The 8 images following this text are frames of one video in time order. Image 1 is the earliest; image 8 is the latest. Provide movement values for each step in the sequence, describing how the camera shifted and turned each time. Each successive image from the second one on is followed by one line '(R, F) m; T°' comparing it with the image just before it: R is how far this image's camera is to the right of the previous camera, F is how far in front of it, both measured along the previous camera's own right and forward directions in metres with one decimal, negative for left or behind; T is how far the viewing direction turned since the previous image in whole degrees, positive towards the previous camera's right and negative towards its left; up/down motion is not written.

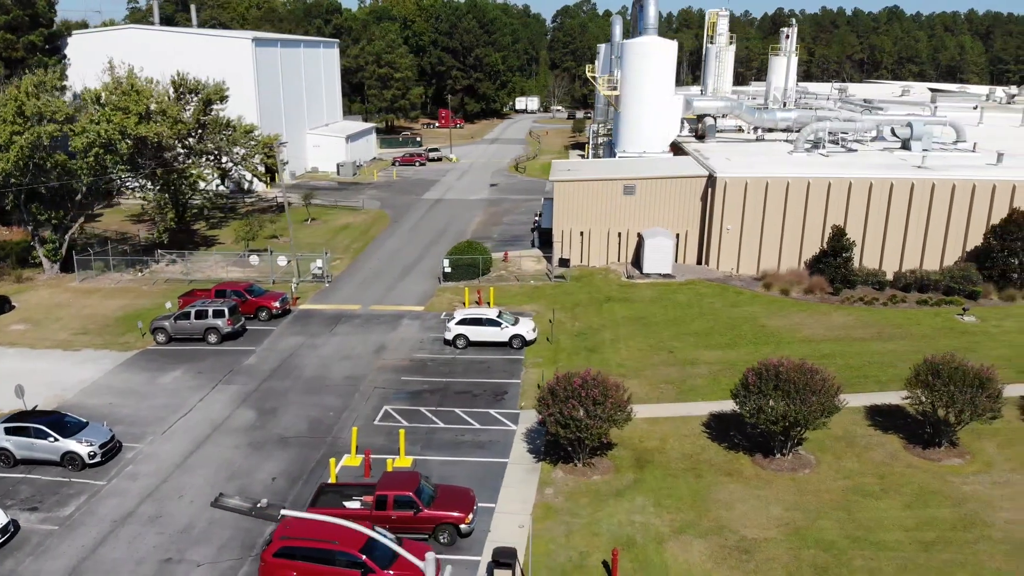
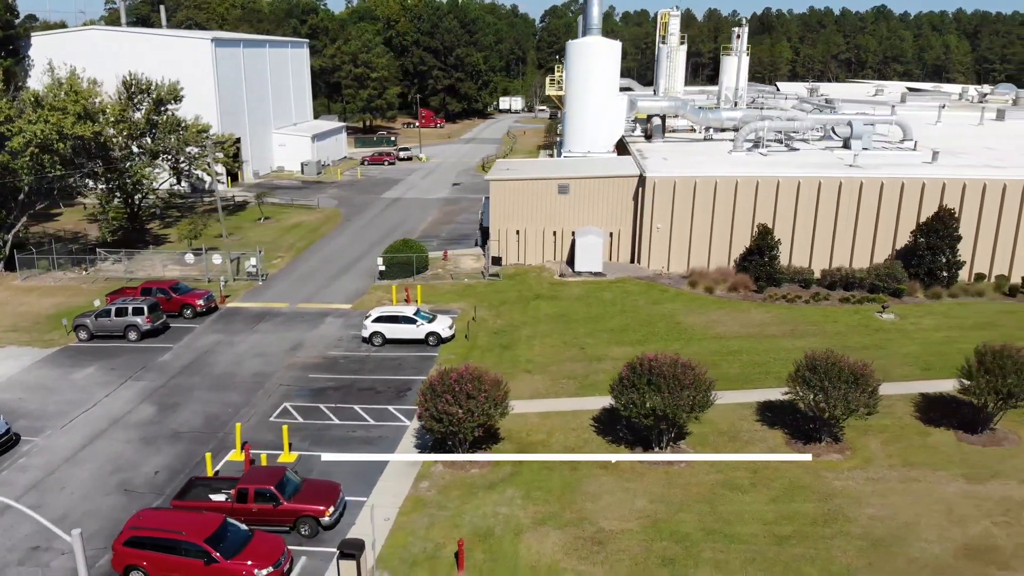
(+2.9, -0.2) m; 0°
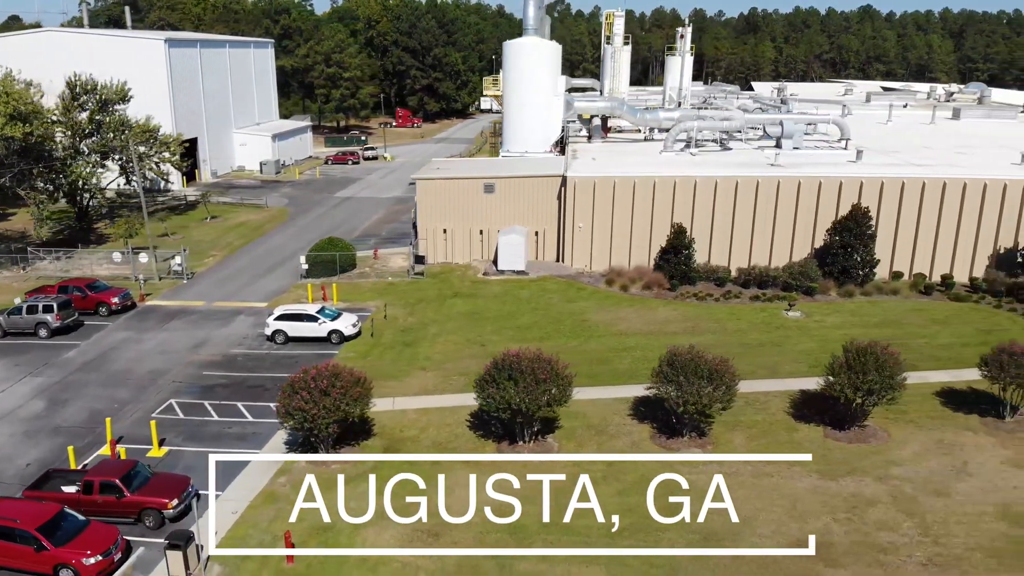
(+3.4, -0.2) m; -1°
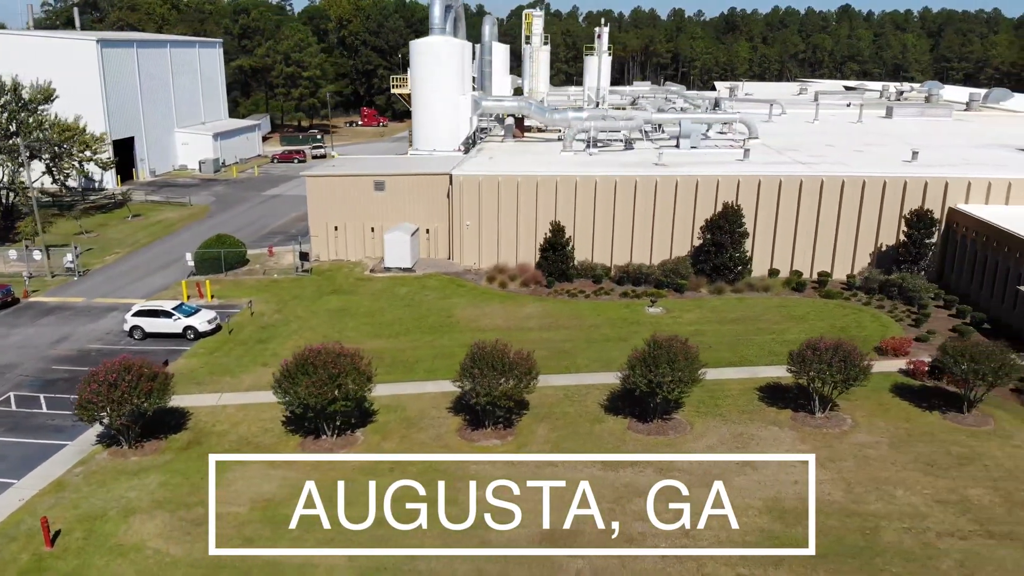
(+5.1, -0.2) m; -1°
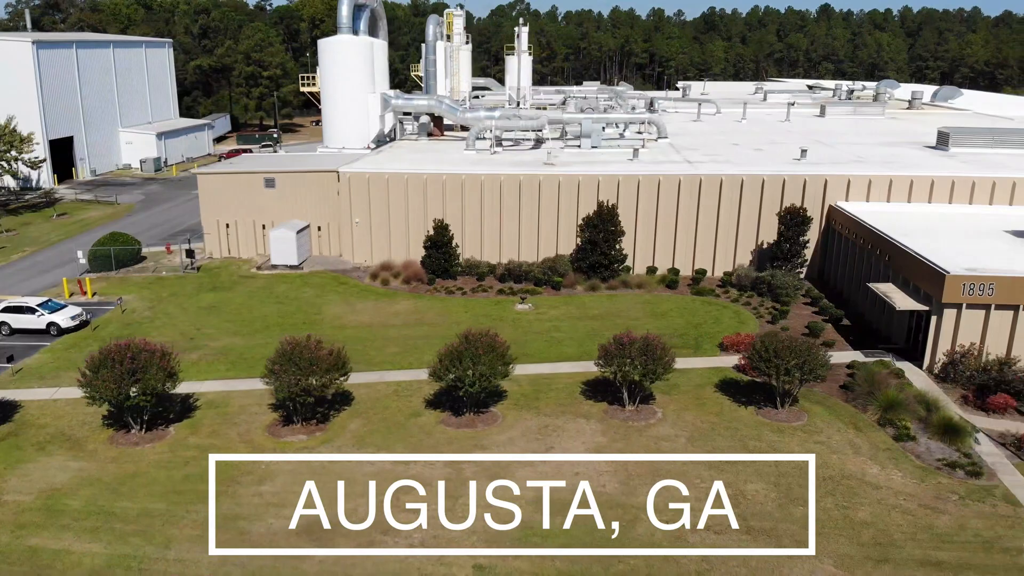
(+5.1, -0.1) m; -1°
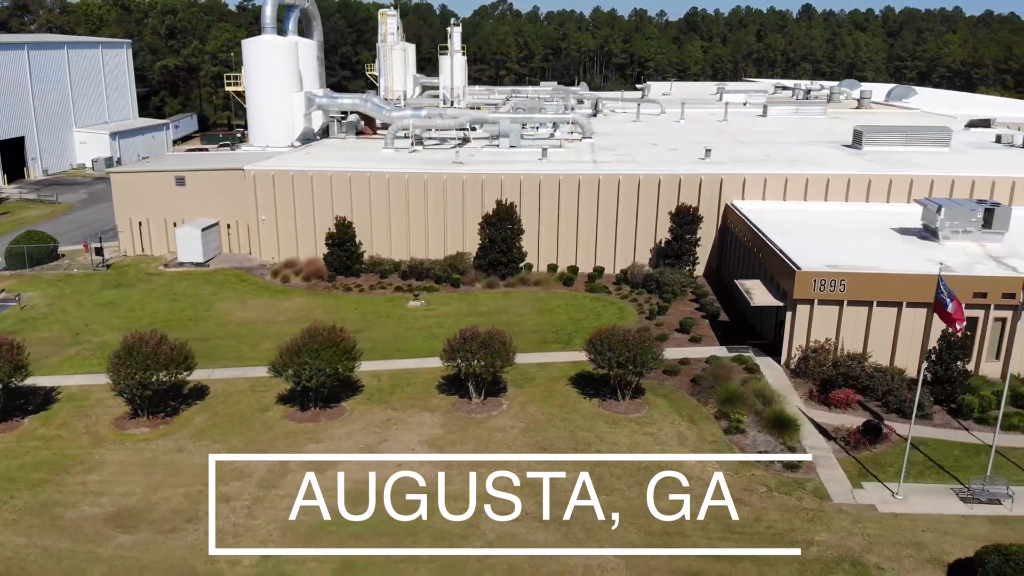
(+4.2, -0.3) m; -1°
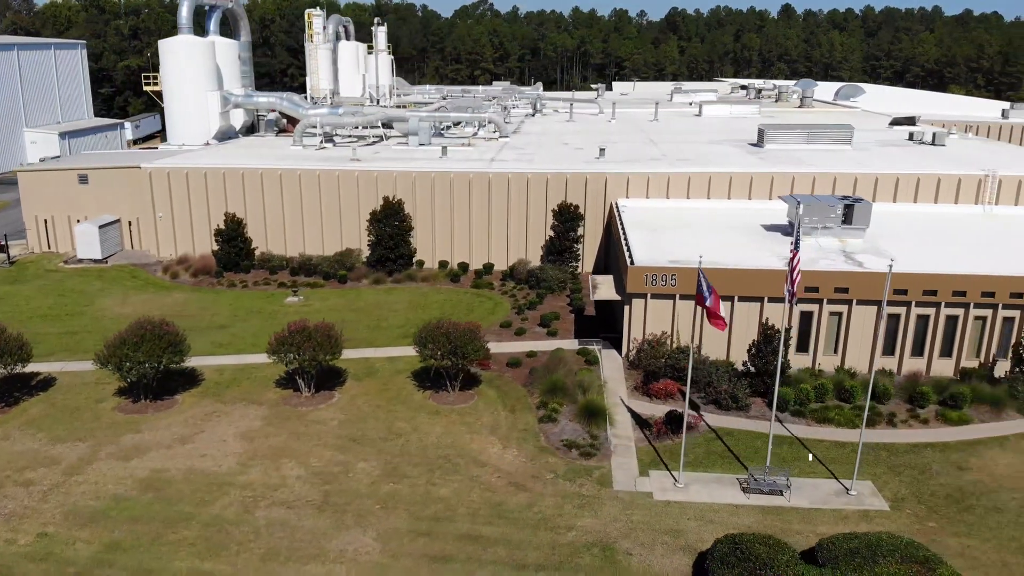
(+4.8, -0.4) m; -1°
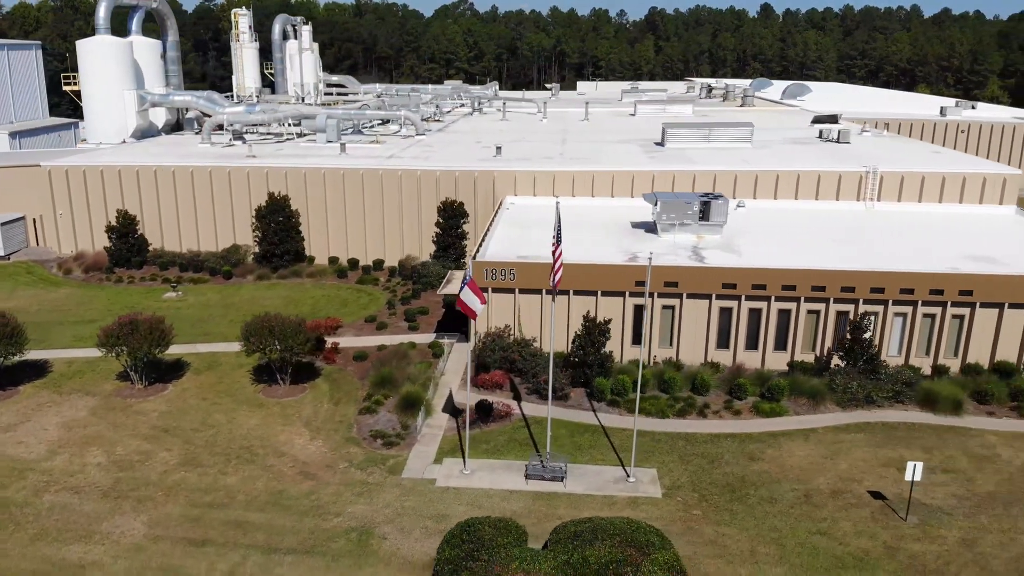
(+4.9, -0.5) m; -1°
